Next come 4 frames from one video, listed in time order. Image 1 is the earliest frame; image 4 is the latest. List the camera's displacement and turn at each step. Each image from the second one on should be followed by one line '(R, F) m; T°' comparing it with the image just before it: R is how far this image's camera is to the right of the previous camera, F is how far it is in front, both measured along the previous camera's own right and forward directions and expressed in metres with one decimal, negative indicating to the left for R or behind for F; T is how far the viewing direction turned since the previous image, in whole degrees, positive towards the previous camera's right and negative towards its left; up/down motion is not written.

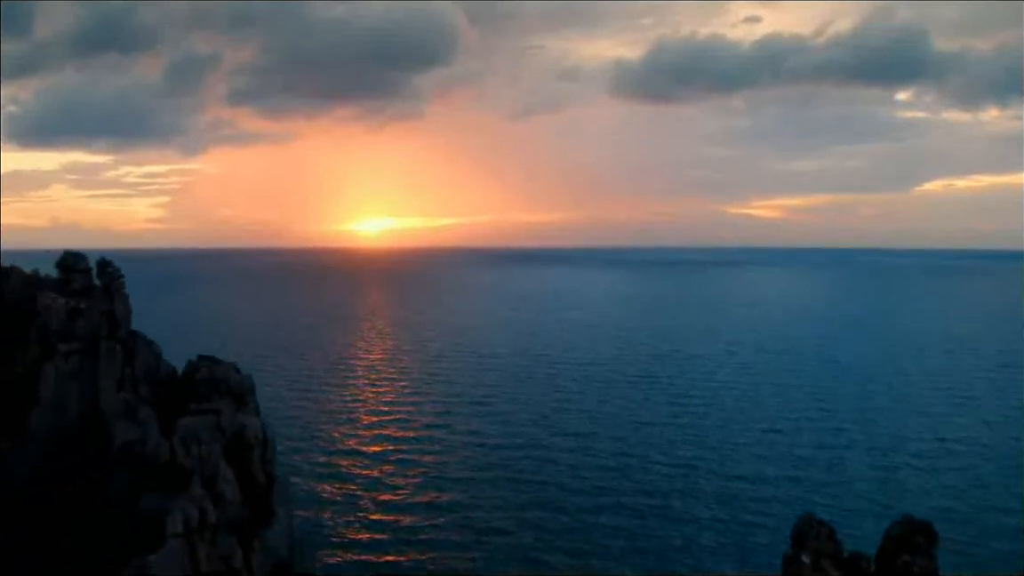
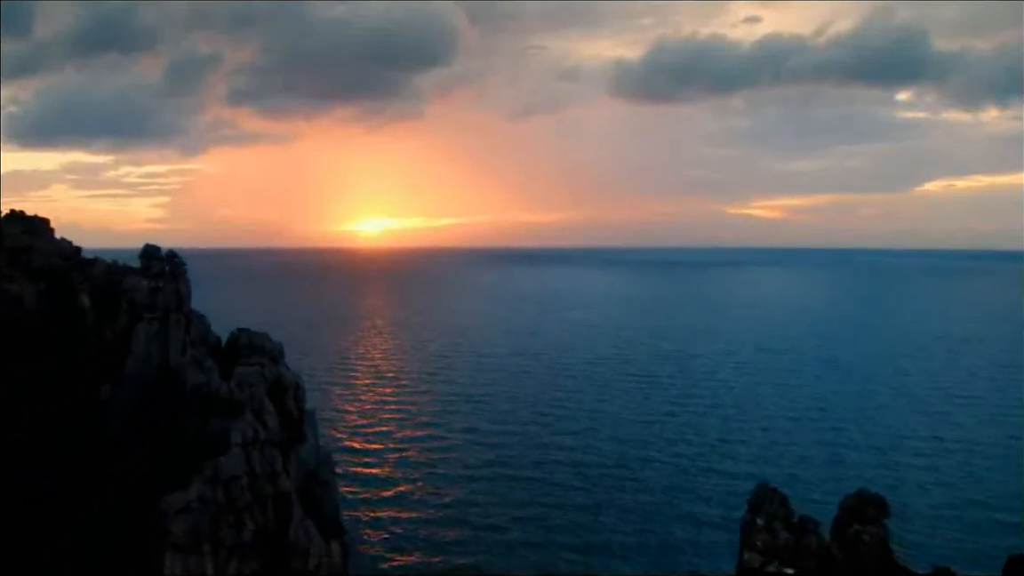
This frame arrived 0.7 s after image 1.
(-3.0, -2.6) m; 0°
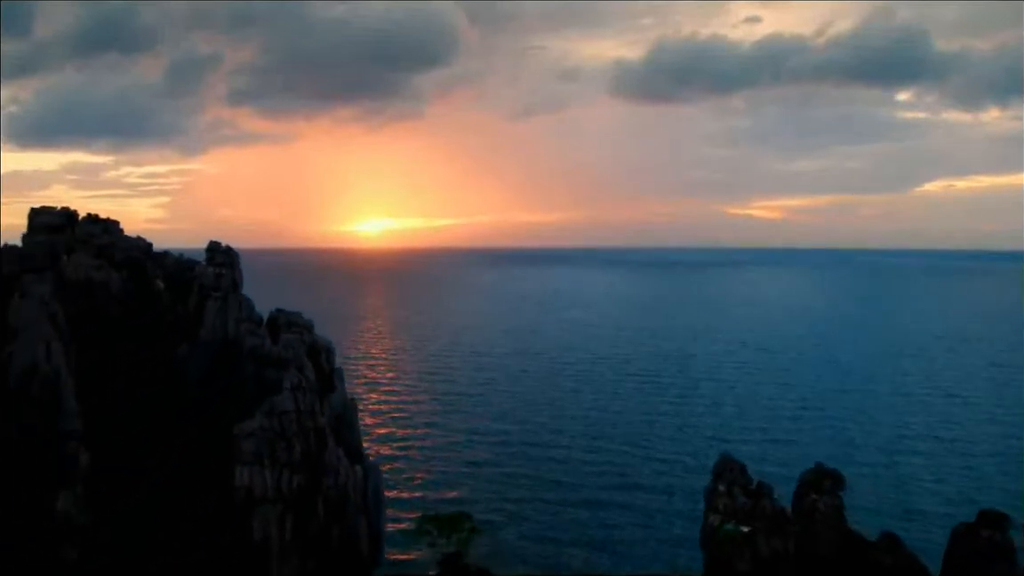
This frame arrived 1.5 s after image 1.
(-7.3, -5.6) m; 0°
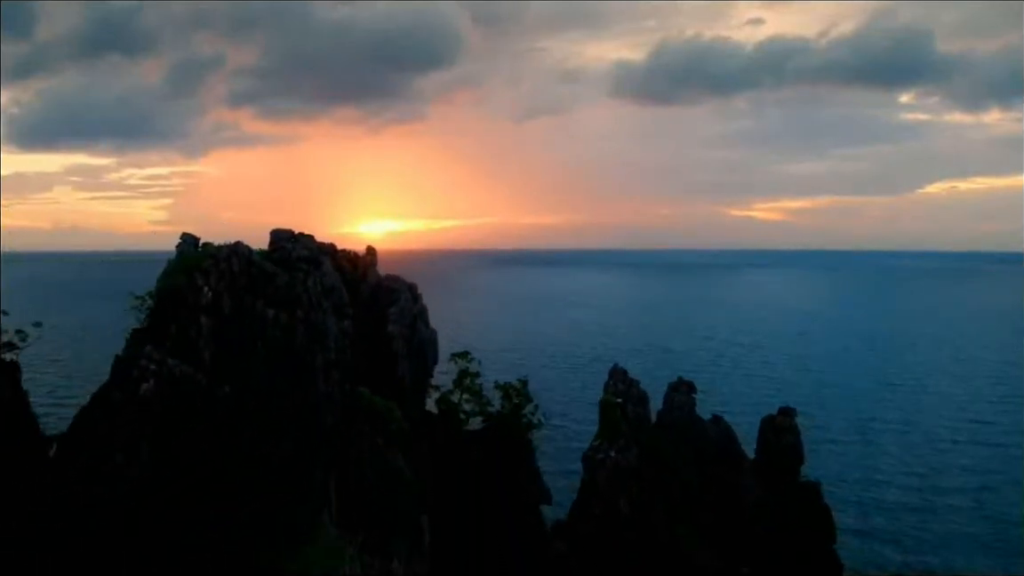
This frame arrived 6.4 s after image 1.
(+0.8, -10.7) m; 0°
